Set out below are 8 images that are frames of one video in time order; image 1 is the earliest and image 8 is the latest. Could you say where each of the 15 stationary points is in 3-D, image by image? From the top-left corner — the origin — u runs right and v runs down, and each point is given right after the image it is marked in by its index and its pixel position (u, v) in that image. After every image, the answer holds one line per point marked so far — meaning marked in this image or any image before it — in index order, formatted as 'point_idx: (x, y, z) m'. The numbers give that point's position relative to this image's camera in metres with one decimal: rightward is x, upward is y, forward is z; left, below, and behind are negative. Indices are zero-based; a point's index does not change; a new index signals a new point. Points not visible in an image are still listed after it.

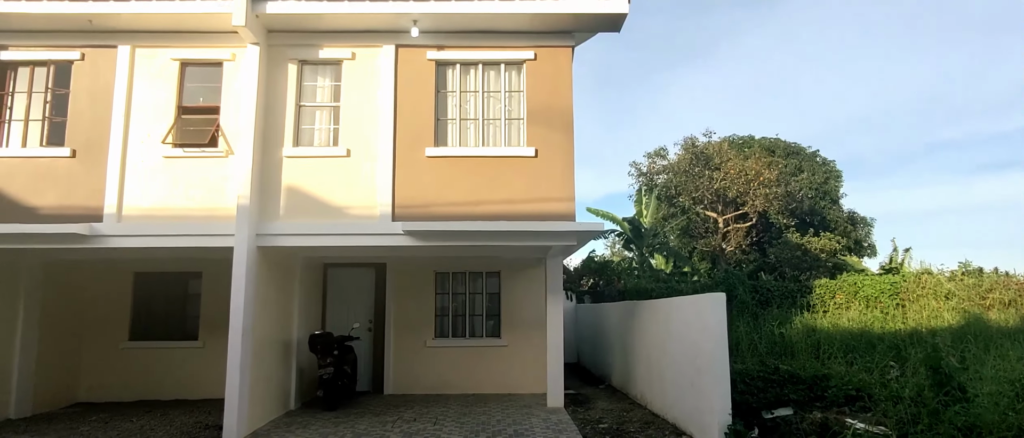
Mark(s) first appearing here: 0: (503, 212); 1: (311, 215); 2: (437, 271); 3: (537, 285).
0: (-0.1, +0.1, +7.8) m
1: (-2.5, +0.1, +7.8) m
2: (-1.3, -0.9, +10.7) m
3: (+0.4, -1.1, +10.6) m
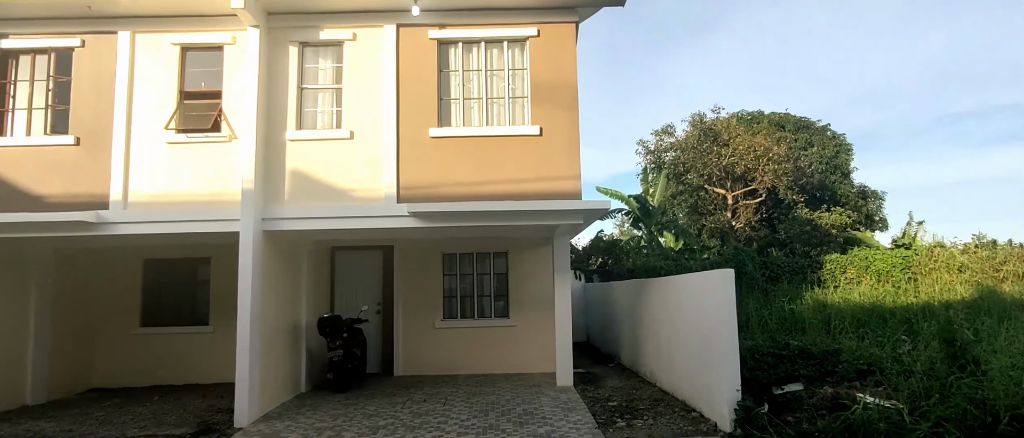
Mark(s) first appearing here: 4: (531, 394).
0: (-0.1, +0.3, +7.8) m
1: (-2.5, +0.3, +7.8) m
2: (-1.2, -0.6, +10.6) m
3: (+0.5, -0.8, +10.6) m
4: (+0.3, -2.4, +8.3) m
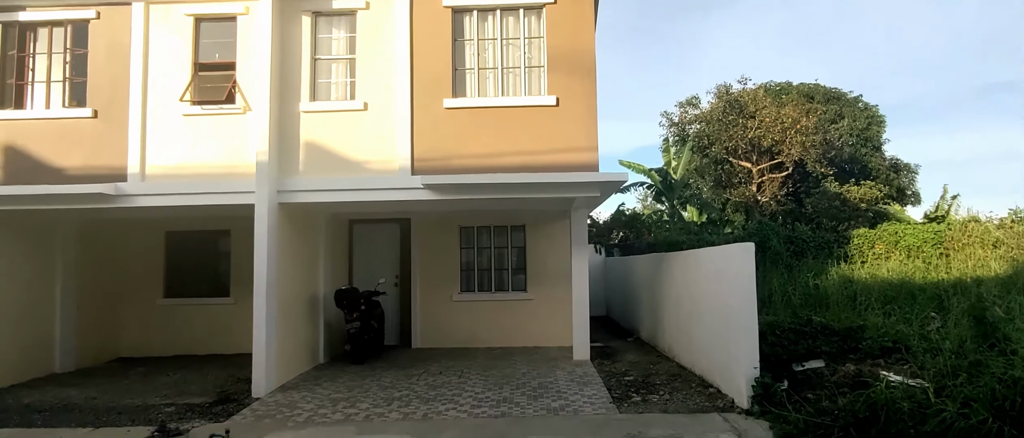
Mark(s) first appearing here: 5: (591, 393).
0: (+0.1, +0.7, +7.6) m
1: (-2.3, +0.6, +7.7) m
2: (-0.9, -0.1, +10.6) m
3: (+0.8, -0.3, +10.5) m
4: (+0.5, -2.0, +8.3) m
5: (+0.9, -1.9, +6.9) m
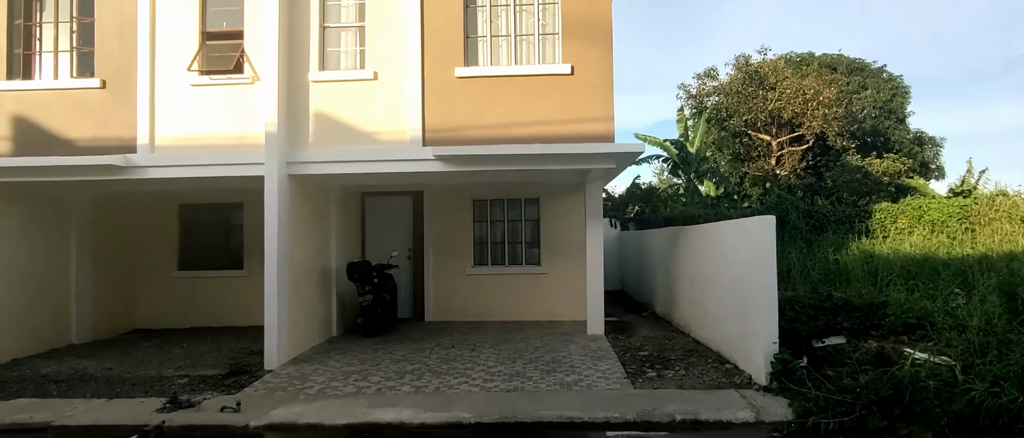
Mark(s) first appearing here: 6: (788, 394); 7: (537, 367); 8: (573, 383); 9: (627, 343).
0: (+0.3, +1.0, +7.4) m
1: (-2.1, +1.0, +7.6) m
2: (-0.6, +0.4, +10.4) m
3: (+1.1, +0.1, +10.3) m
4: (+0.6, -1.6, +8.2) m
5: (+1.0, -1.6, +6.8) m
6: (+2.5, -1.6, +5.6) m
7: (+0.3, -1.6, +6.9) m
8: (+0.6, -1.7, +6.2) m
9: (+1.5, -1.7, +8.3) m
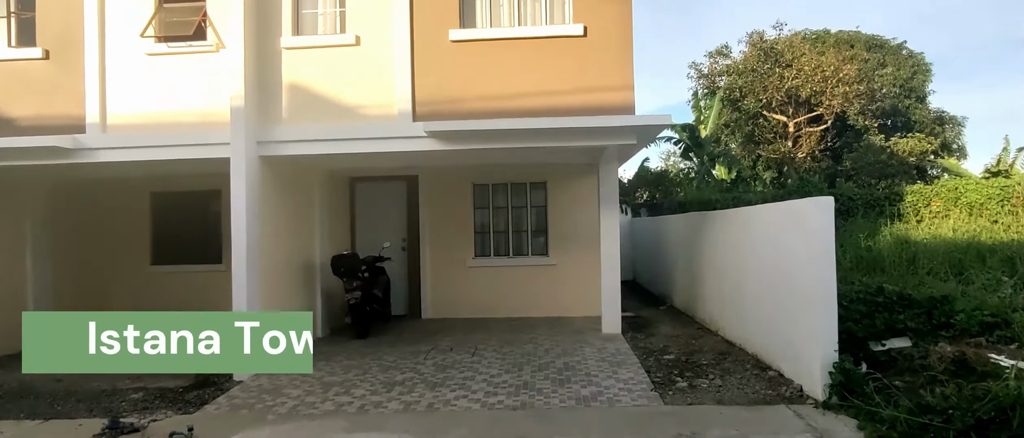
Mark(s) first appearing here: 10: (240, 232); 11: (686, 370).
0: (+0.3, +1.2, +6.4) m
1: (-2.1, +1.1, +6.6) m
2: (-0.6, +0.6, +9.5) m
3: (+1.1, +0.4, +9.3) m
4: (+0.7, -1.5, +7.3) m
5: (+1.1, -1.5, +5.8) m
6: (+2.5, -1.4, +4.6) m
7: (+0.3, -1.5, +5.9) m
8: (+0.7, -1.5, +5.3) m
9: (+1.6, -1.5, +7.3) m
10: (-2.7, -0.1, +6.3) m
11: (+1.7, -1.5, +6.0) m
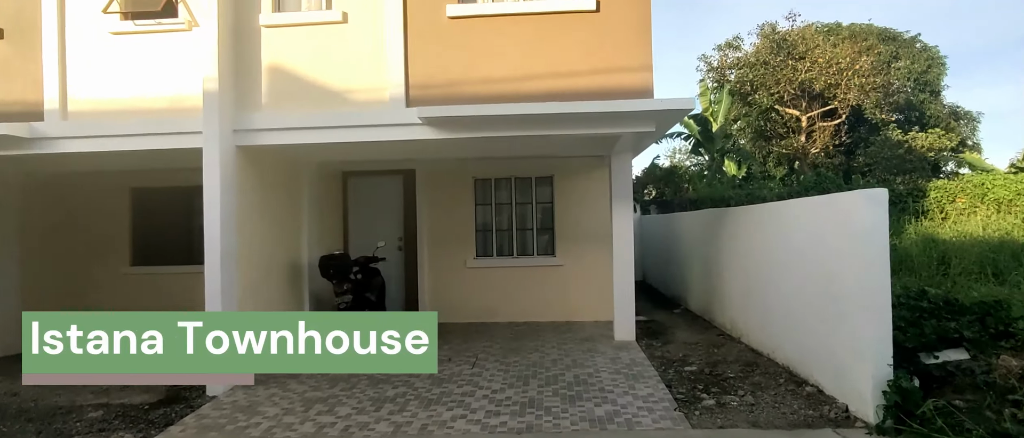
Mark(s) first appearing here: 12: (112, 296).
0: (+0.4, +1.2, +5.8) m
1: (-2.0, +1.1, +6.0) m
2: (-0.5, +0.6, +8.8) m
3: (+1.2, +0.4, +8.7) m
4: (+0.8, -1.4, +6.6) m
5: (+1.1, -1.4, +5.2) m
6: (+2.6, -1.4, +4.0) m
7: (+0.4, -1.5, +5.3) m
8: (+0.7, -1.5, +4.7) m
9: (+1.6, -1.4, +6.7) m
10: (-2.7, -0.1, +5.6) m
11: (+1.7, -1.4, +5.4) m
12: (-5.8, -1.1, +8.9) m
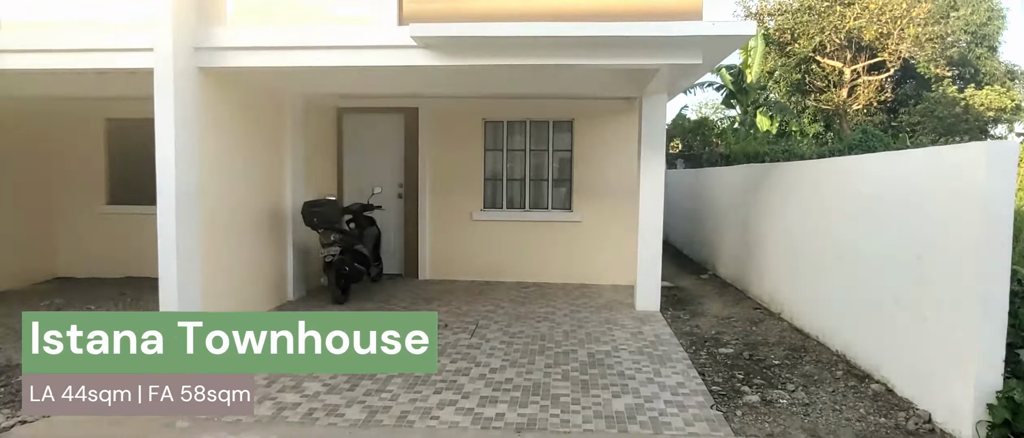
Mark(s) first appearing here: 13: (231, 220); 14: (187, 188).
0: (+0.5, +1.6, +4.7) m
1: (-1.9, +1.6, +5.0) m
2: (-0.3, +1.3, +7.8) m
3: (+1.4, +1.0, +7.6) m
4: (+0.8, -1.0, +5.7) m
5: (+1.1, -1.1, +4.3) m
6: (+2.5, -1.2, +3.0) m
7: (+0.4, -1.1, +4.4) m
8: (+0.7, -1.2, +3.8) m
9: (+1.7, -1.0, +5.8) m
10: (-2.6, +0.4, +4.7) m
11: (+1.8, -1.1, +4.5) m
12: (-5.6, -0.2, +8.2) m
13: (-2.5, 0.0, +5.5) m
14: (-2.6, +0.2, +4.8) m
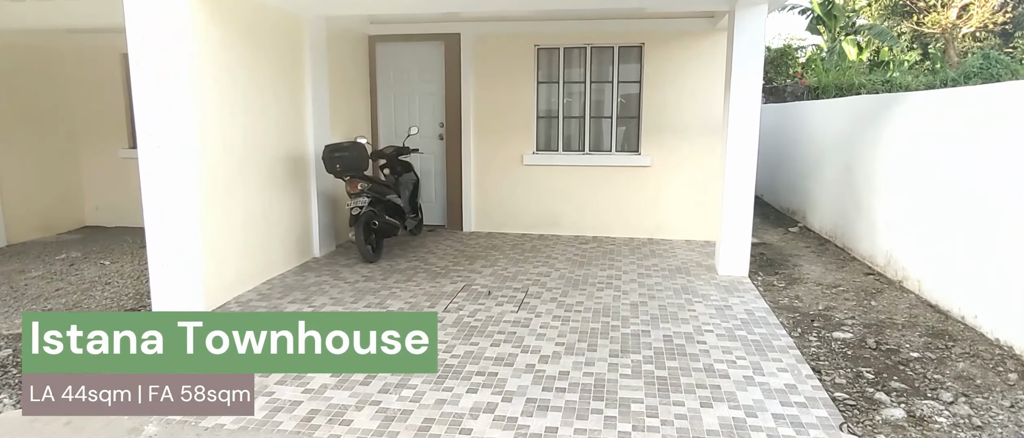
0: (+0.8, +1.9, +3.5) m
1: (-1.5, +1.9, +3.9) m
2: (+0.3, +1.9, +6.6) m
3: (+2.0, +1.6, +6.3) m
4: (+1.2, -0.6, +4.7) m
5: (+1.4, -0.9, +3.3) m
6: (+2.7, -1.1, +1.9) m
7: (+0.7, -0.8, +3.5) m
8: (+0.9, -1.0, +2.8) m
9: (+2.1, -0.6, +4.6) m
10: (-2.3, +0.7, +3.9) m
11: (+2.1, -0.8, +3.4) m
12: (-4.9, +0.5, +7.7) m
13: (-2.1, +0.4, +4.7) m
14: (-2.2, +0.6, +4.0) m
